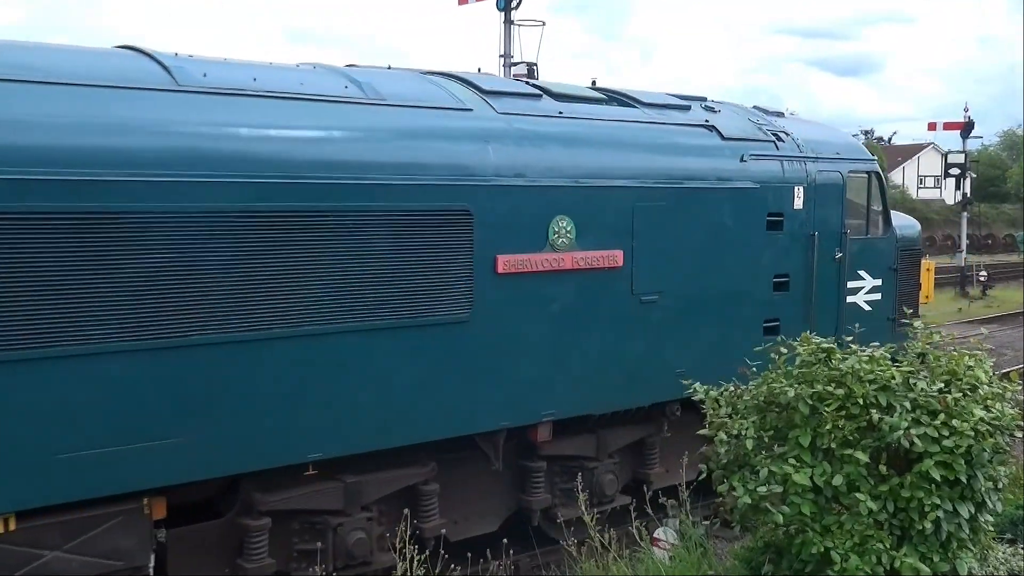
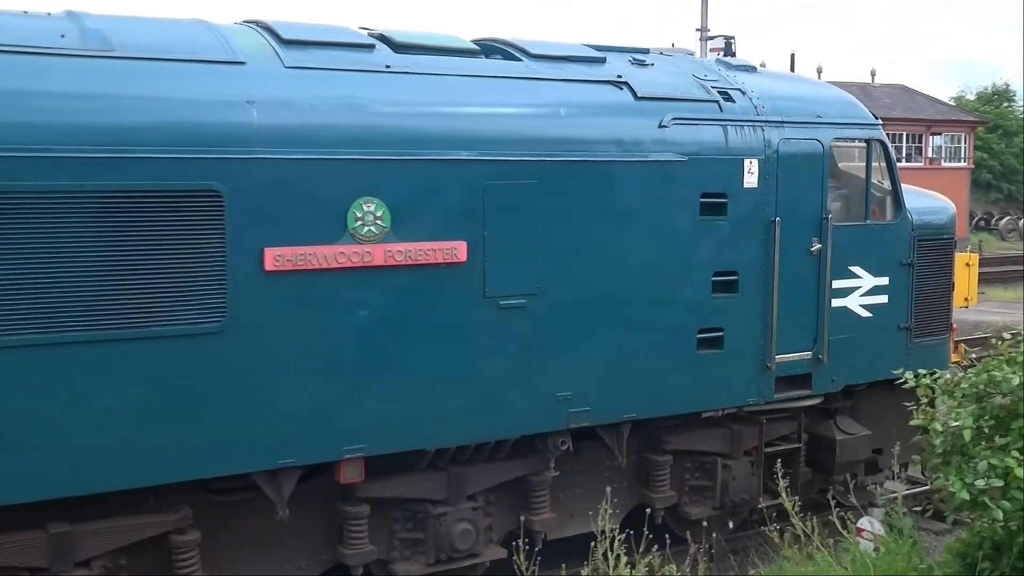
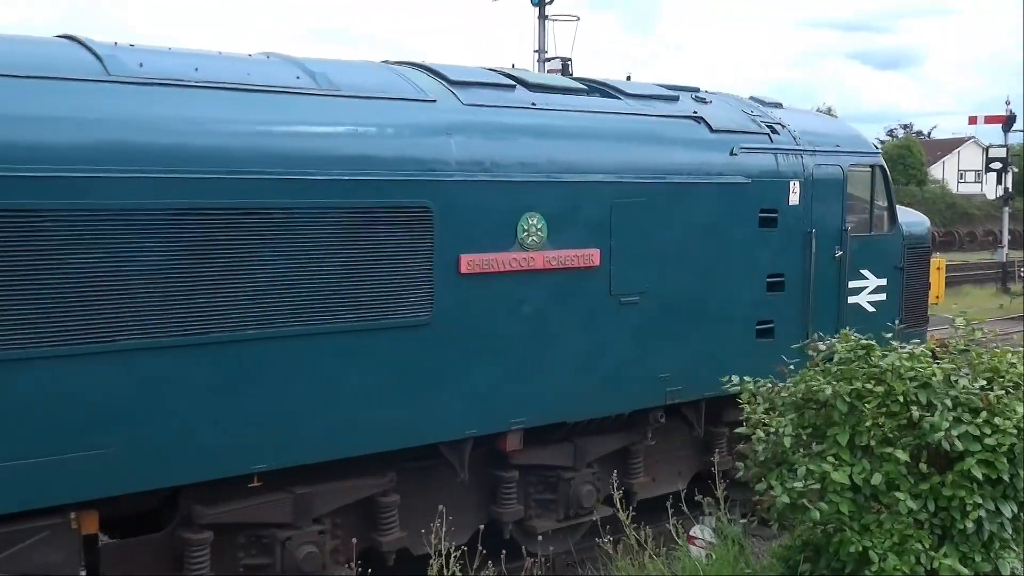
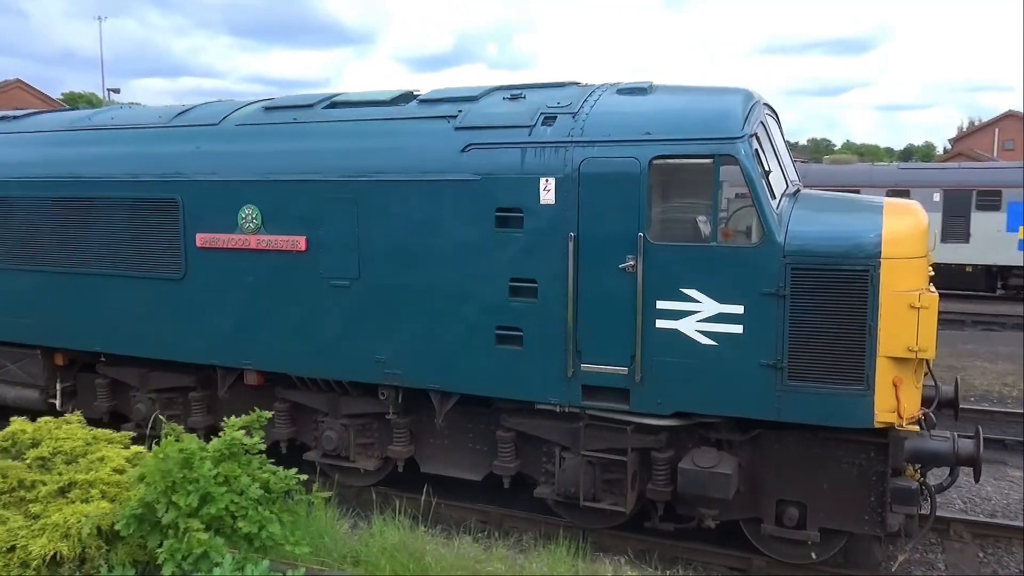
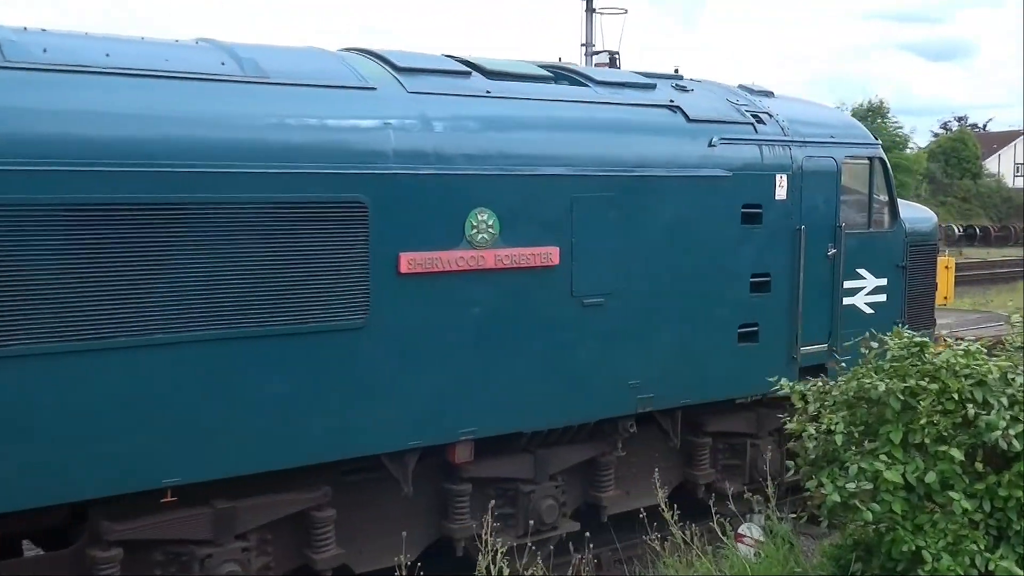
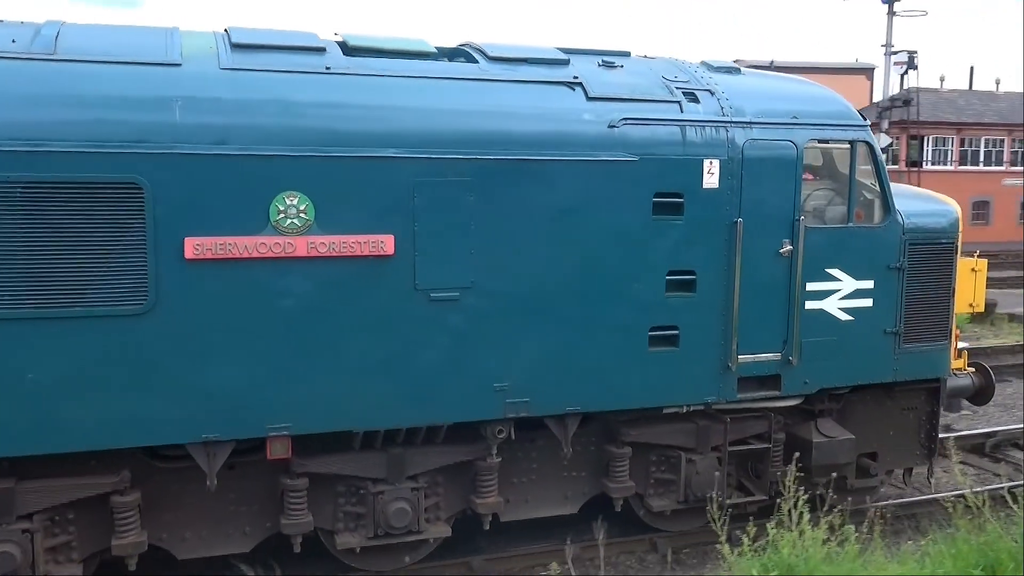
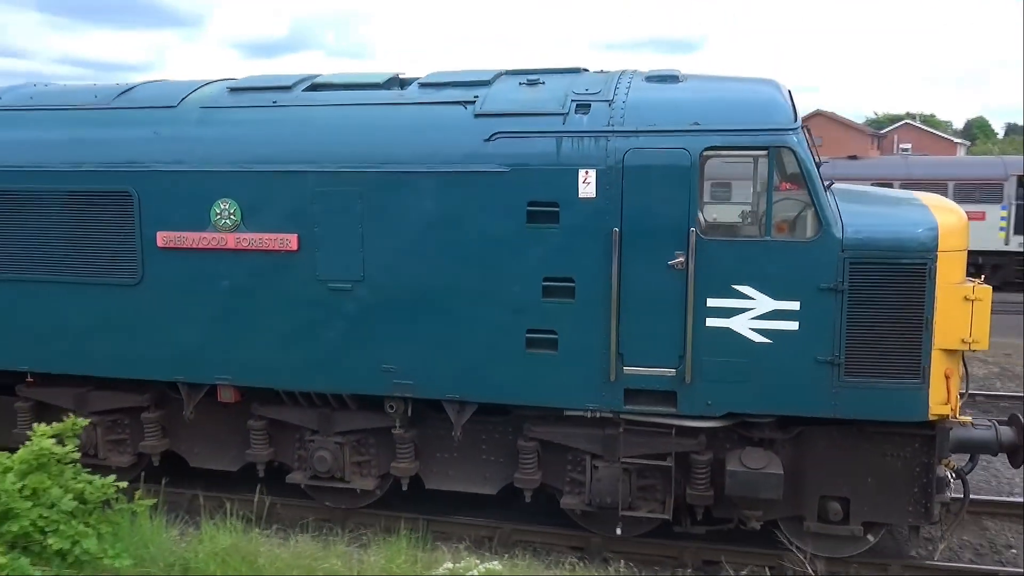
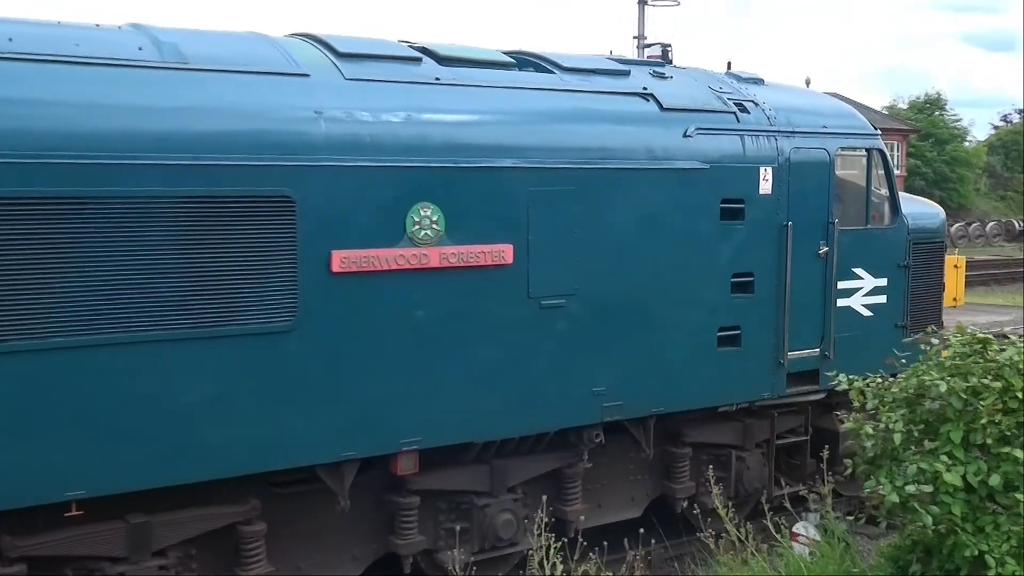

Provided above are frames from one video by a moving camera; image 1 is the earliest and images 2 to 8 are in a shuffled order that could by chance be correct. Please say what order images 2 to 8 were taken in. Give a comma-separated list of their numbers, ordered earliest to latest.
3, 5, 8, 2, 6, 7, 4
